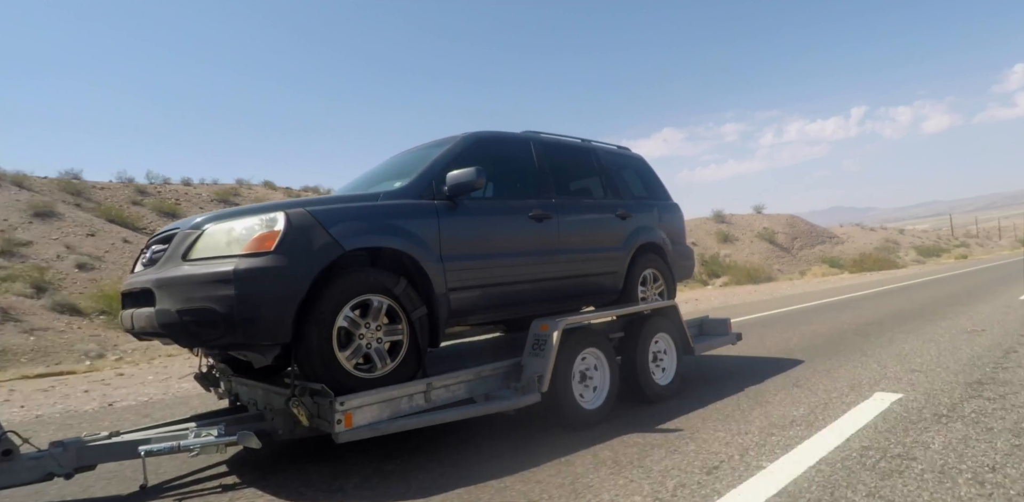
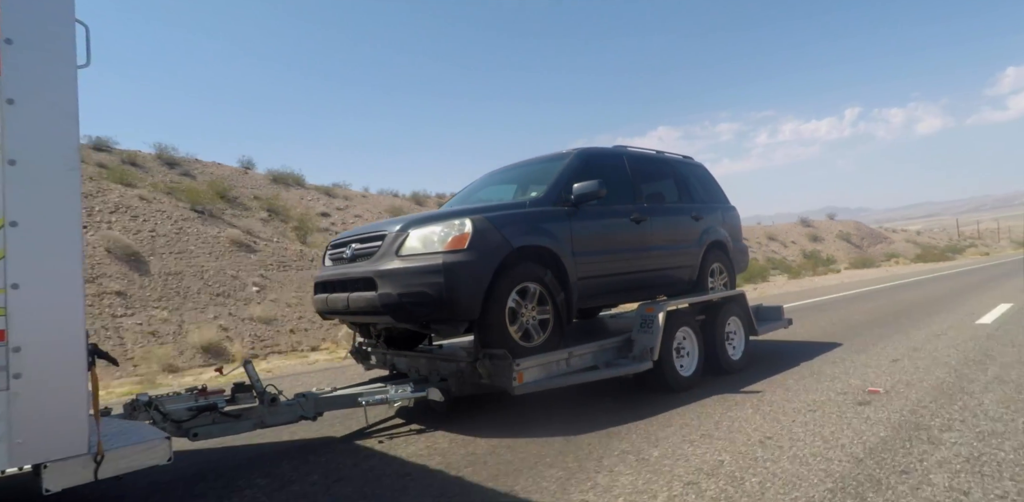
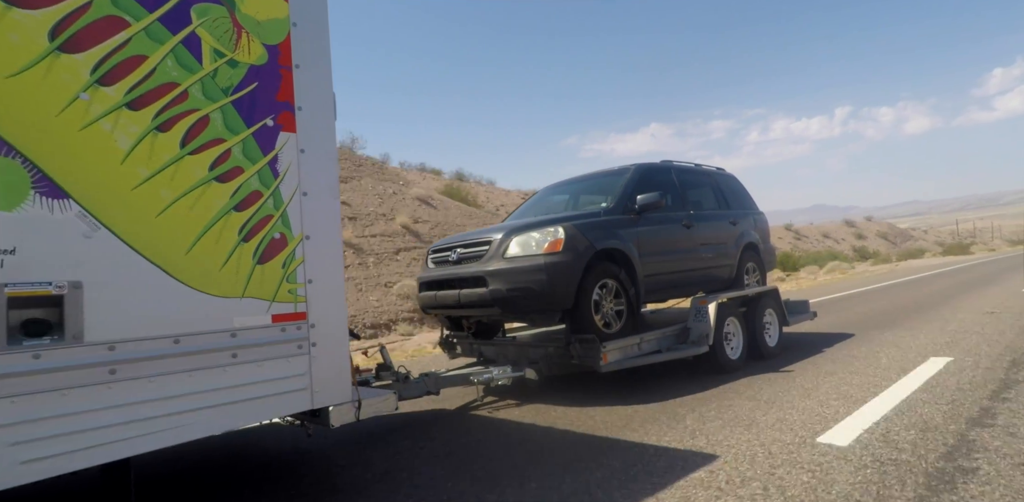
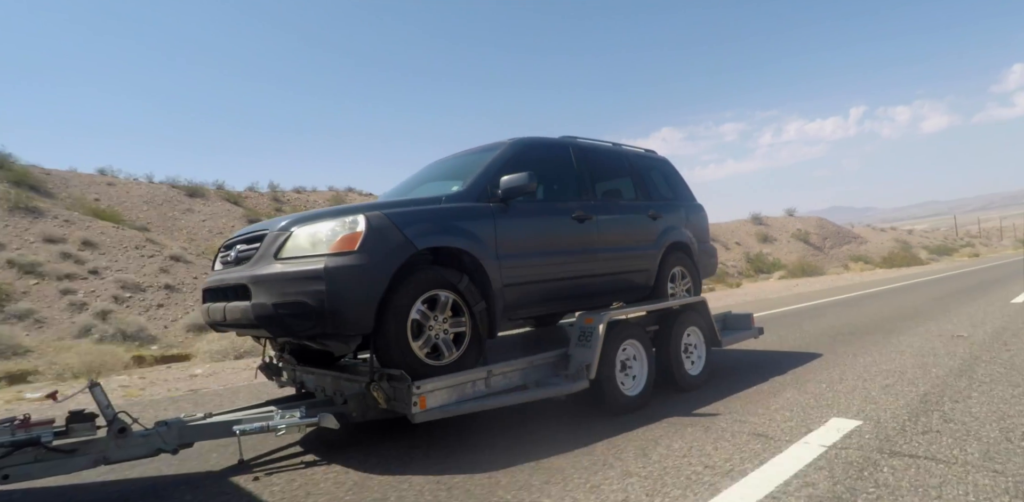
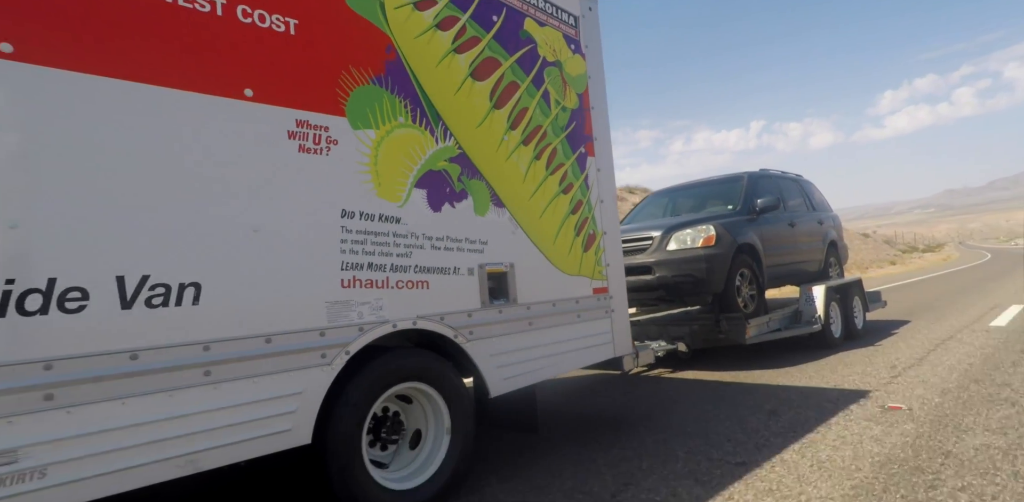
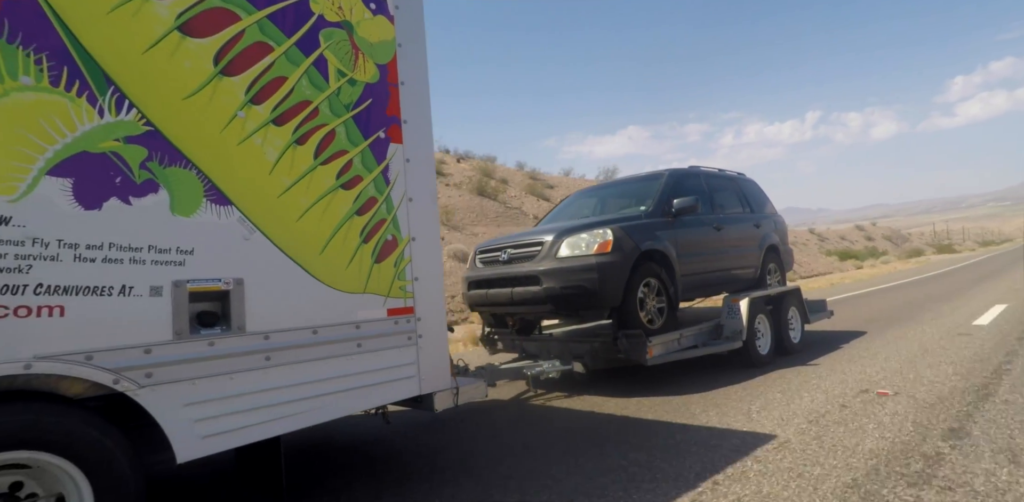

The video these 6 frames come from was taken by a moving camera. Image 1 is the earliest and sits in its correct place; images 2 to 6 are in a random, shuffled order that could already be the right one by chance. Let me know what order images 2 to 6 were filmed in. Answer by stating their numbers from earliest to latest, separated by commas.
4, 2, 3, 6, 5
